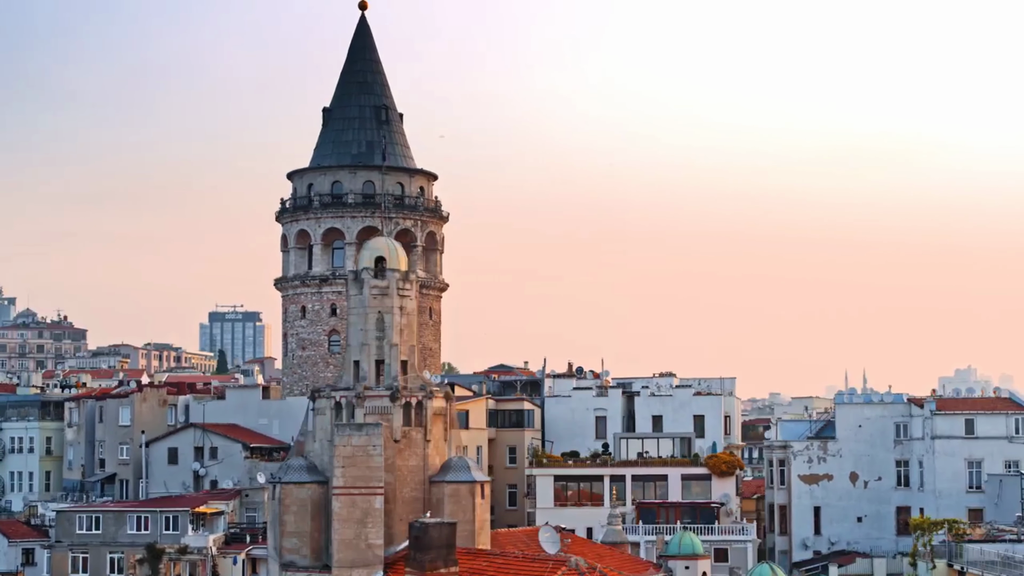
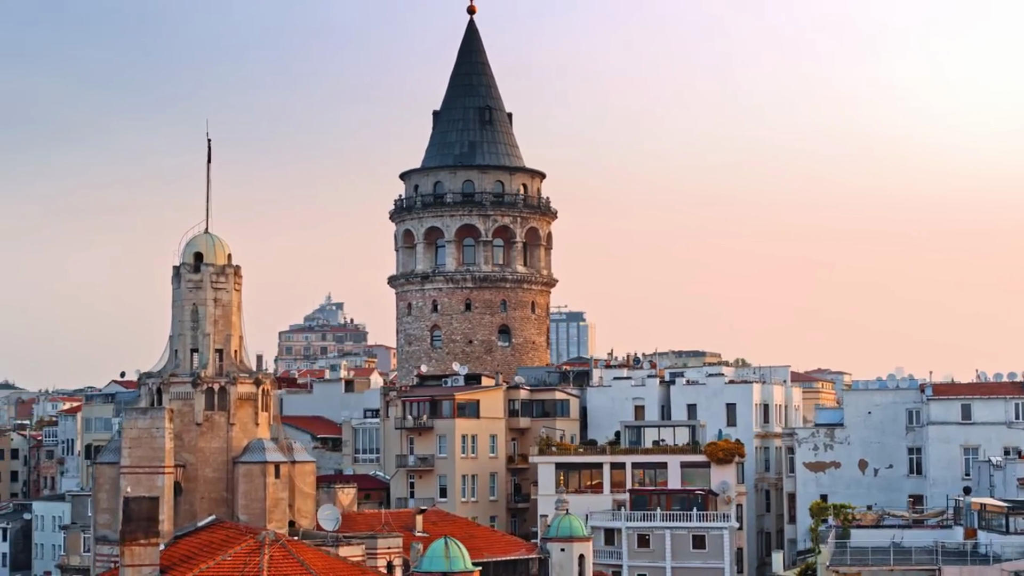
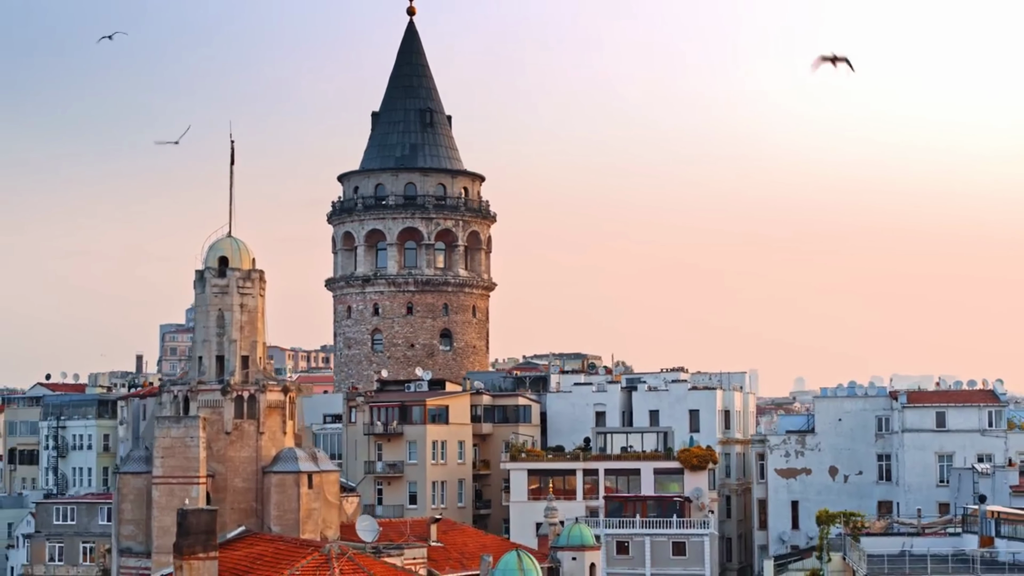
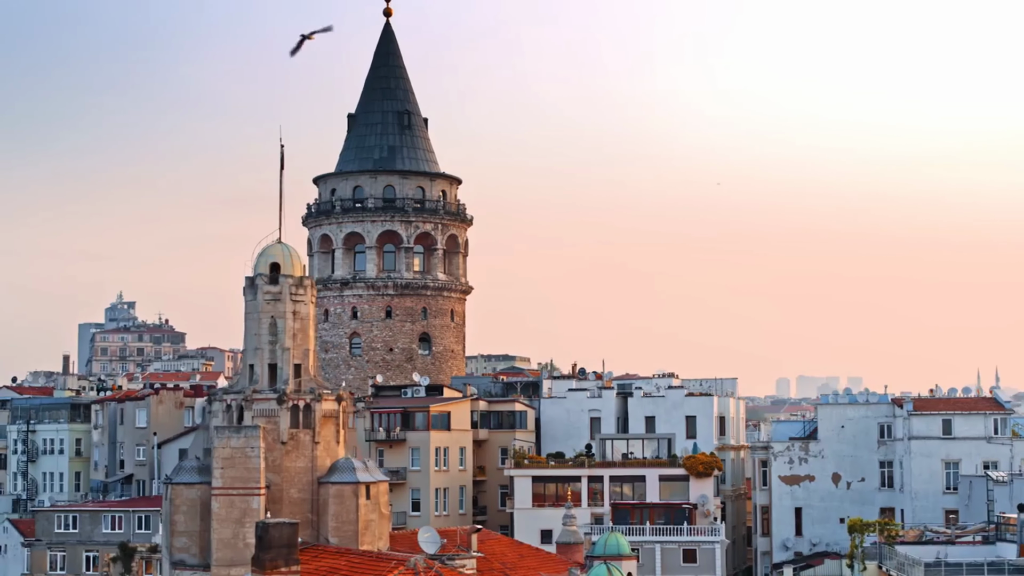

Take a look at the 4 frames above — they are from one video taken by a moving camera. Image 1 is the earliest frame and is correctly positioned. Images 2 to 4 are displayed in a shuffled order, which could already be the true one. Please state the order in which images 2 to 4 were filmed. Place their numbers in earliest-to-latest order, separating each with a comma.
4, 3, 2
